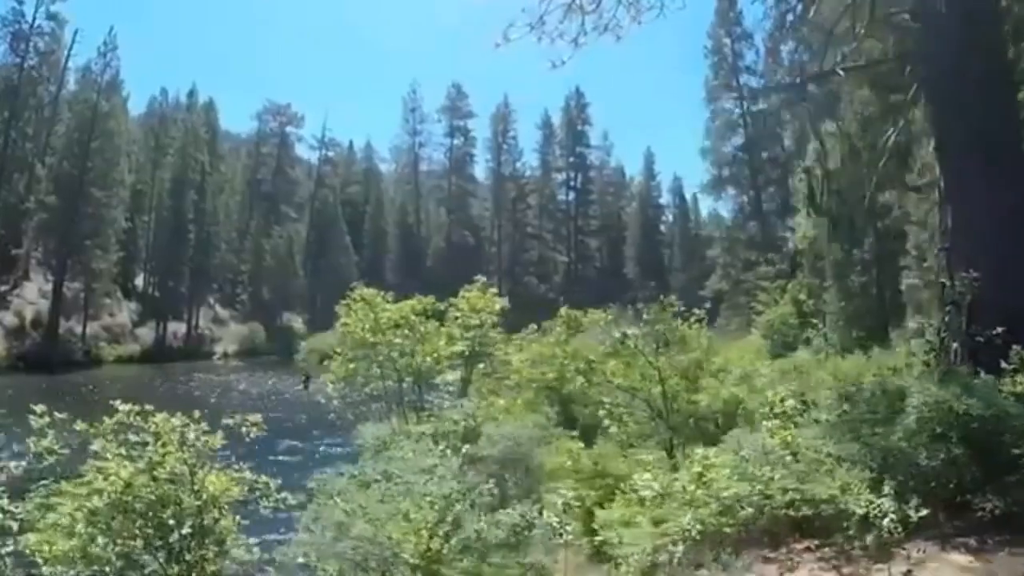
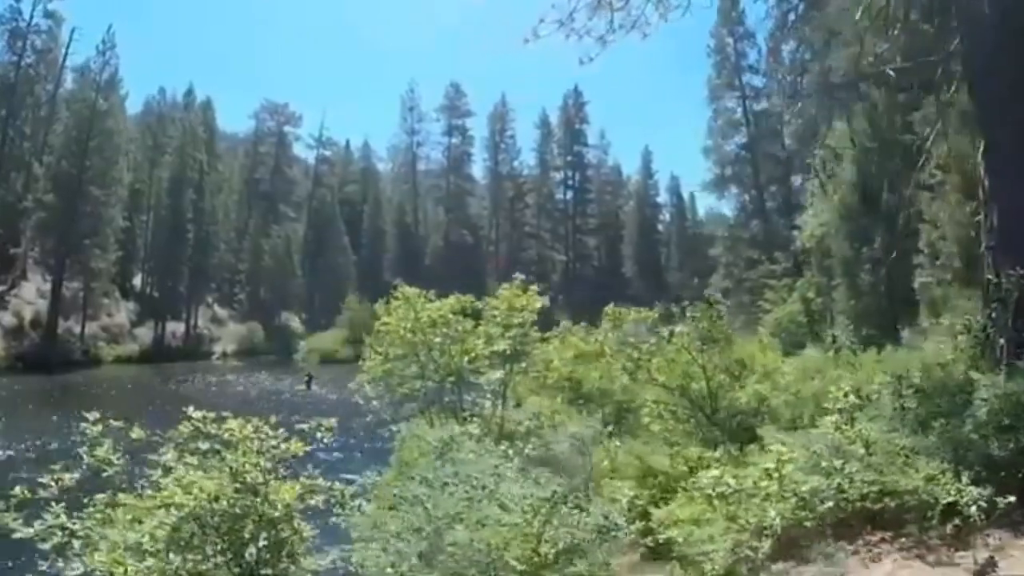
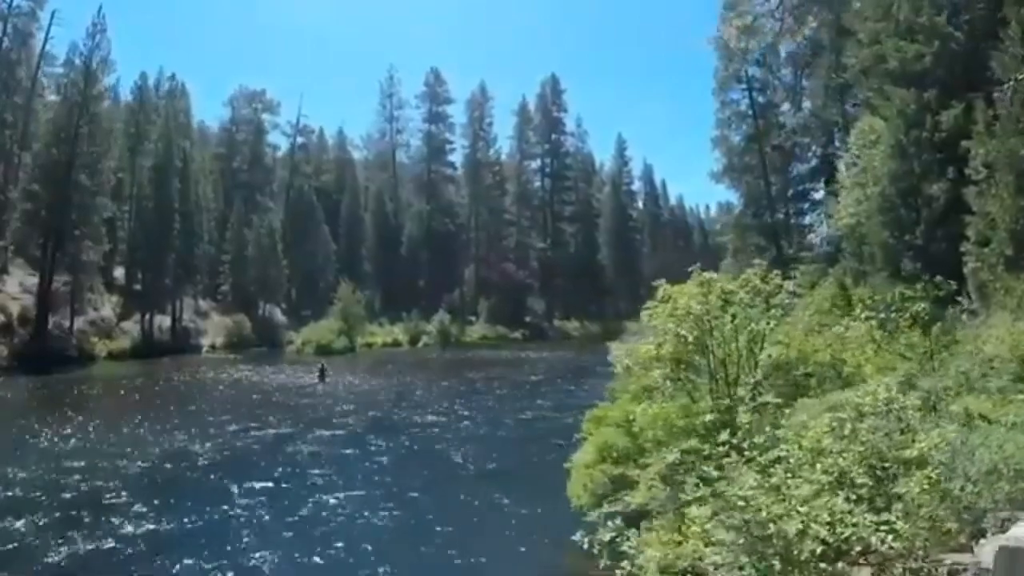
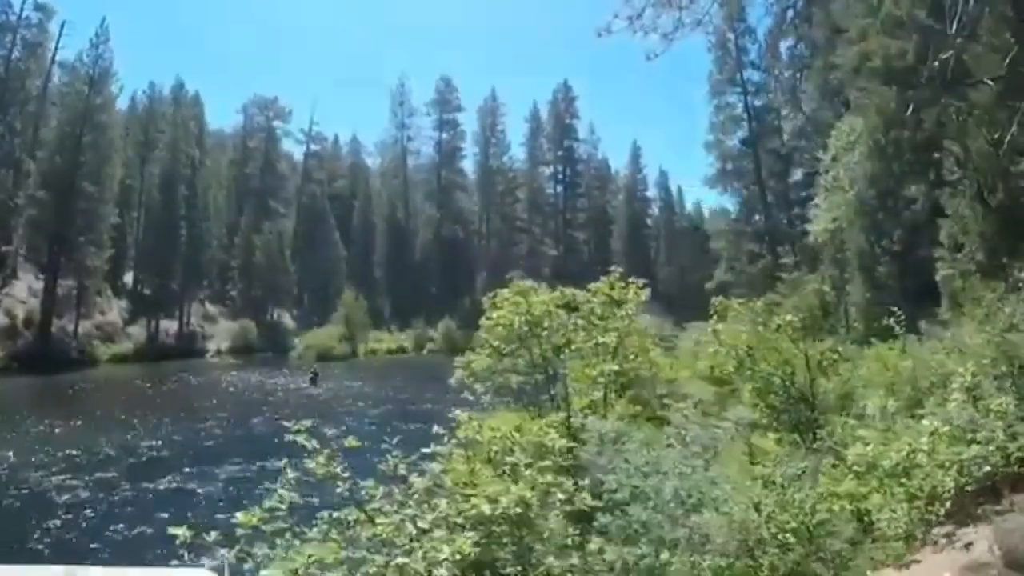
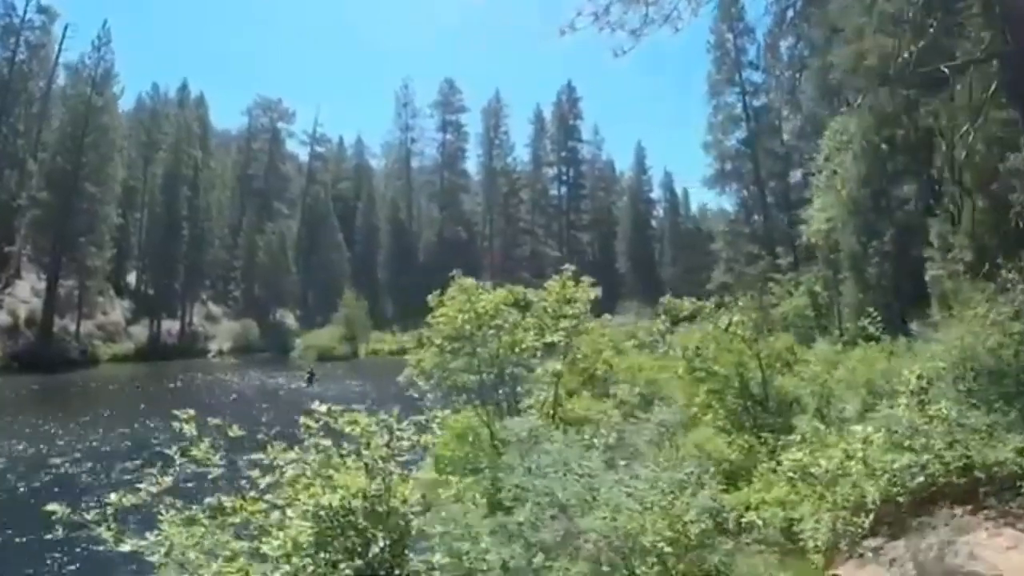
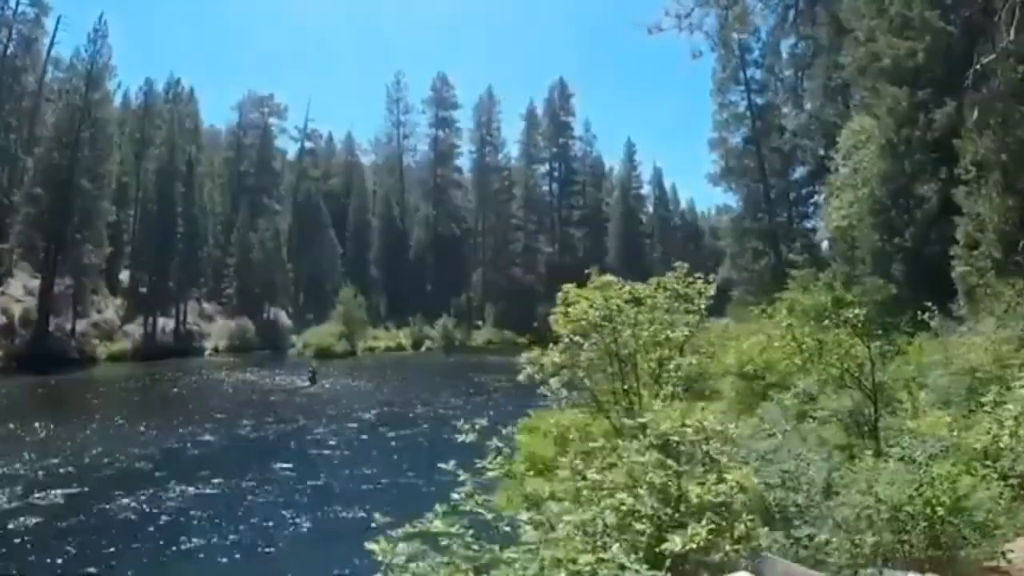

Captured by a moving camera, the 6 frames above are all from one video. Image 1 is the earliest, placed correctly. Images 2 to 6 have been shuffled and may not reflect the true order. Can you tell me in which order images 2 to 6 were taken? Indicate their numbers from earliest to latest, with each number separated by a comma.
2, 5, 4, 6, 3
